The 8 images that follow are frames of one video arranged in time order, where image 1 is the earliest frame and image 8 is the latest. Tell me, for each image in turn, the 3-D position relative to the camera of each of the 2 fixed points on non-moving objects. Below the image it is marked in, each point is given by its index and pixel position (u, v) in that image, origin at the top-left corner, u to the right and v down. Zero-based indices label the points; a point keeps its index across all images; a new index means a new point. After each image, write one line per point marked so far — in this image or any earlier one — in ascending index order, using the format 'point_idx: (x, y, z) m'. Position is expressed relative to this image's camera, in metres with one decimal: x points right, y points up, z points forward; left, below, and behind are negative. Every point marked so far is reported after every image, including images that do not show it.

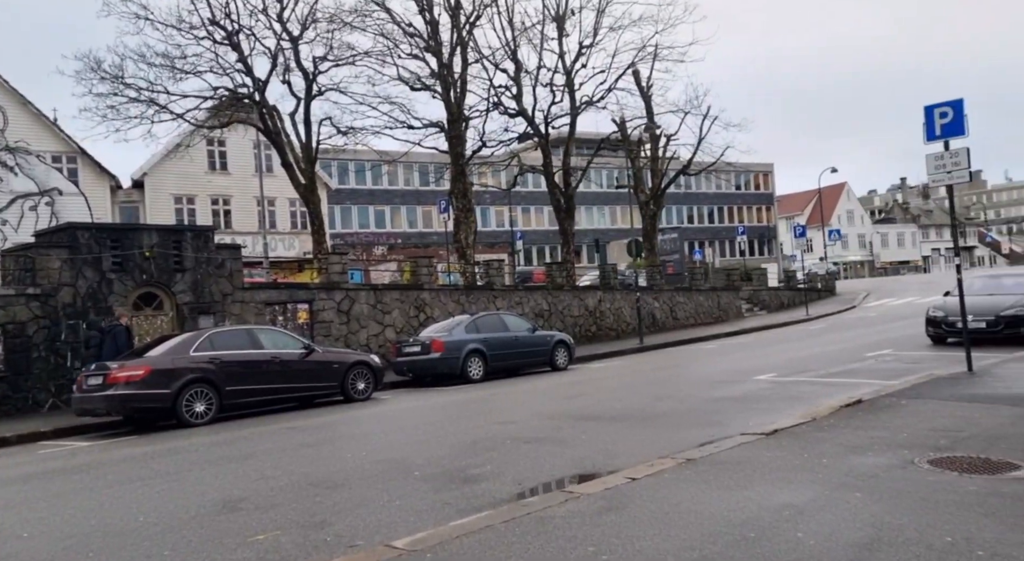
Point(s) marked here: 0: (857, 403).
0: (+4.1, -1.5, +10.2) m
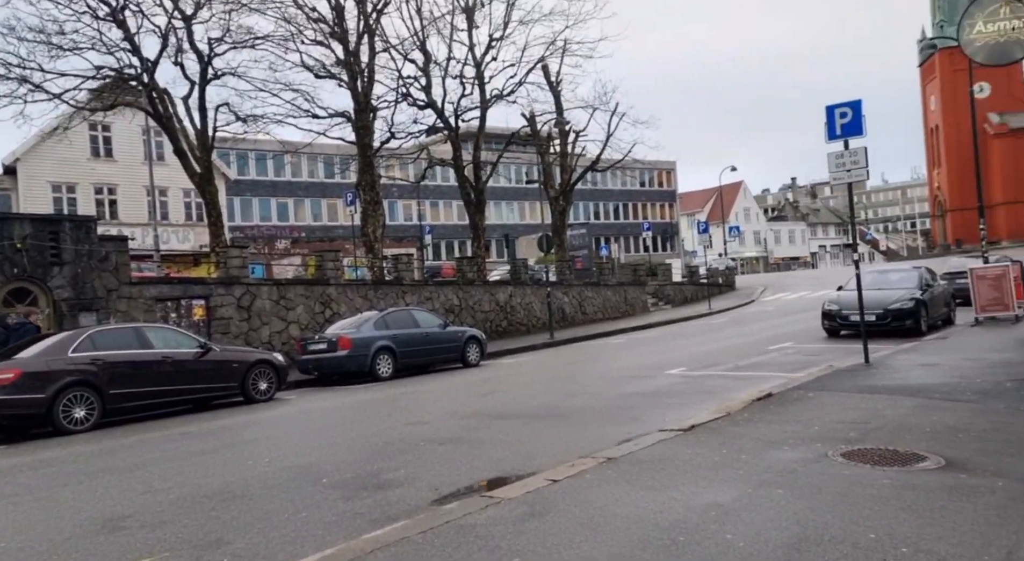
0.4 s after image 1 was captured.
0: (+3.1, -1.4, +10.3) m
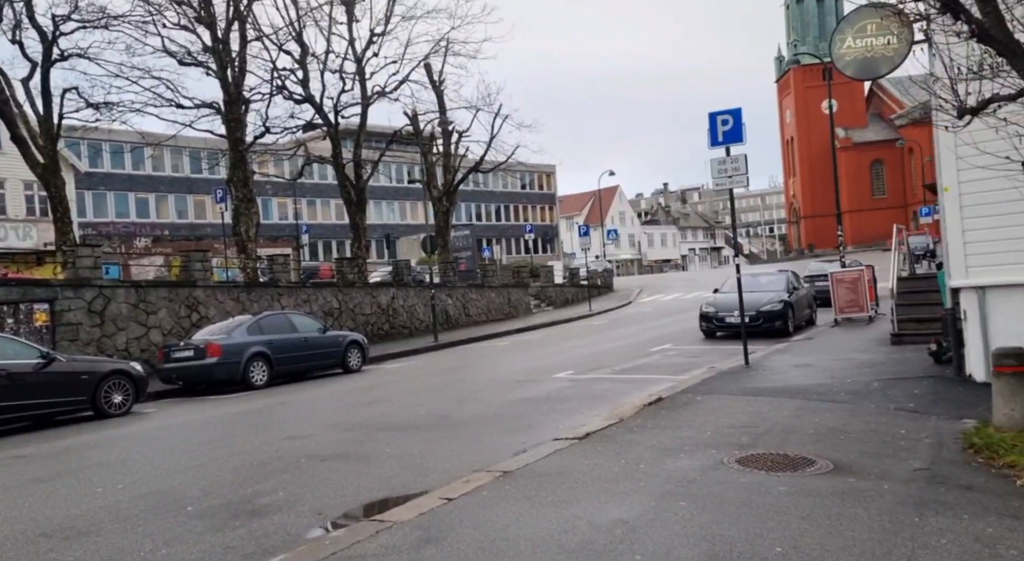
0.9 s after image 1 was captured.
0: (+1.7, -1.4, +10.2) m
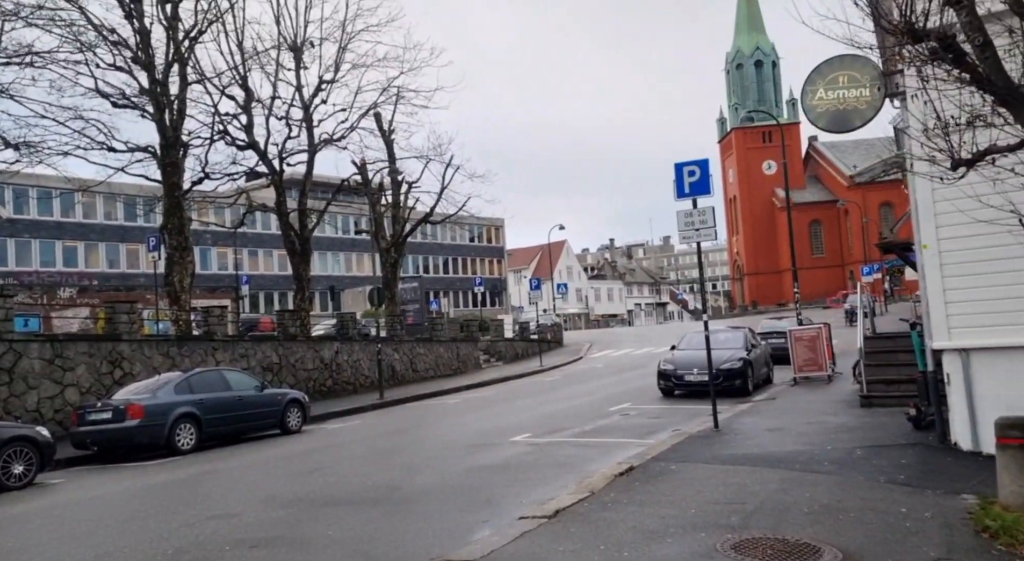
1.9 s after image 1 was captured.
0: (+1.3, -2.1, +9.3) m
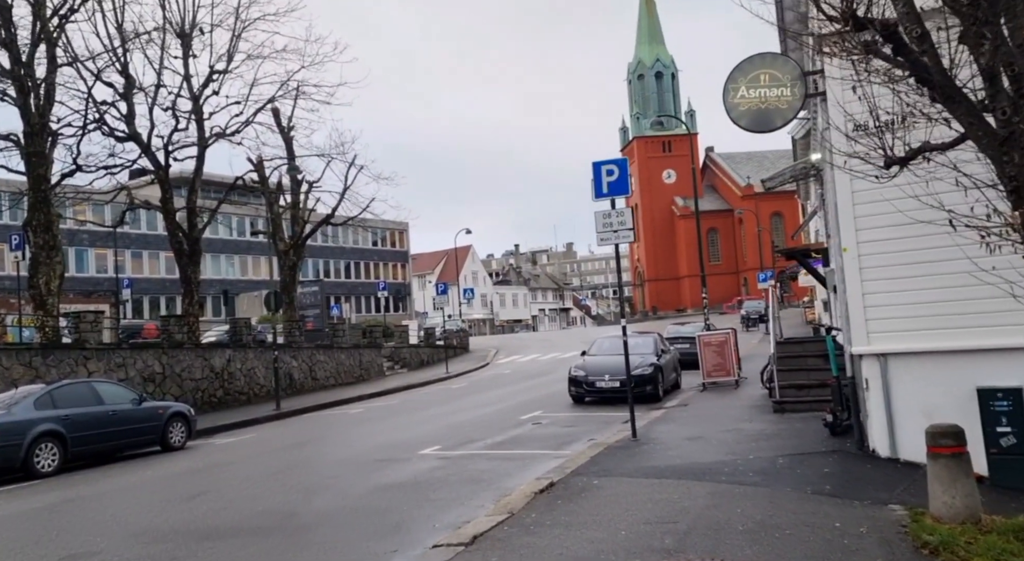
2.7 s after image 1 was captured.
0: (+0.4, -2.1, +8.7) m
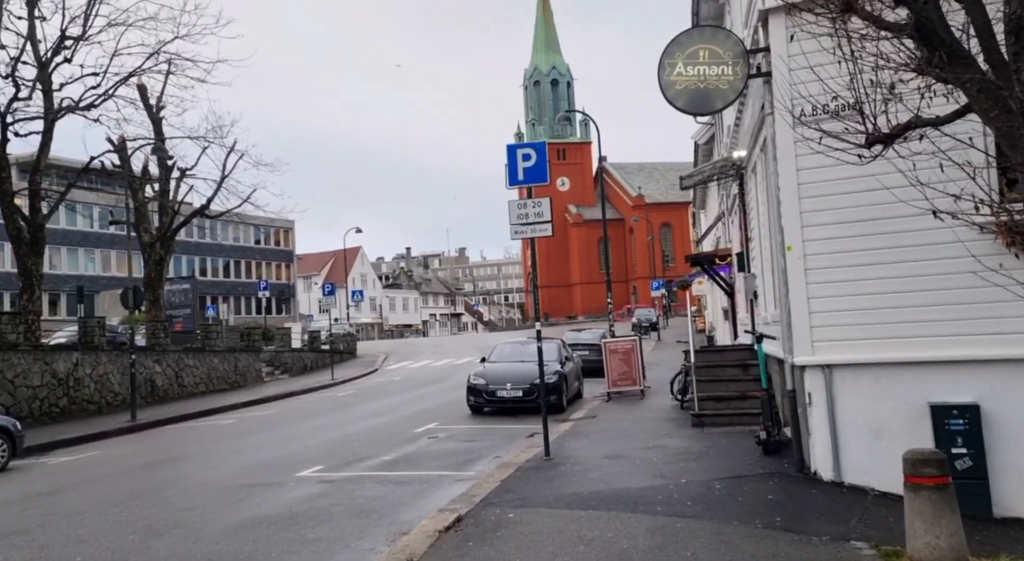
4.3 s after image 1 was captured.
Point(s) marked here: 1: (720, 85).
0: (-0.5, -2.0, +7.2) m
1: (+2.3, +2.2, +9.5) m
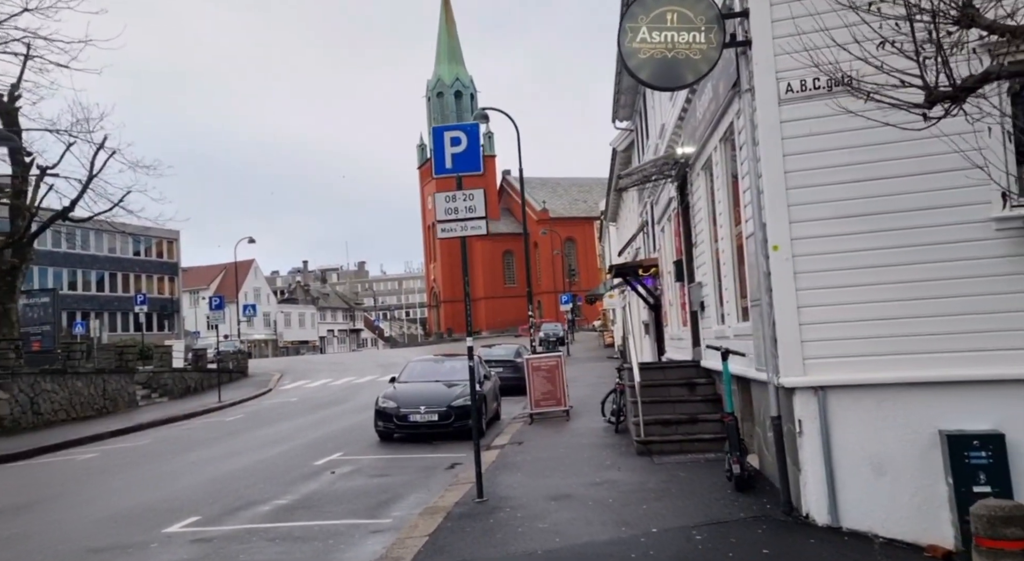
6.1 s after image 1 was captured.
0: (-0.8, -2.0, +5.3) m
1: (+1.7, +2.1, +8.0) m
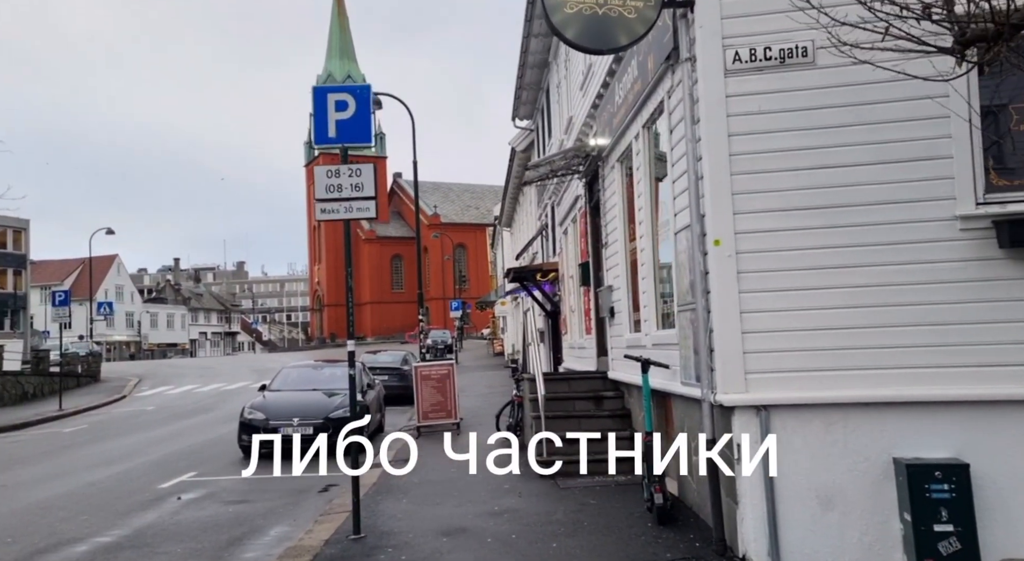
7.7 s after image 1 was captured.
0: (-1.4, -1.9, +3.8) m
1: (+0.9, +2.1, +6.8) m
